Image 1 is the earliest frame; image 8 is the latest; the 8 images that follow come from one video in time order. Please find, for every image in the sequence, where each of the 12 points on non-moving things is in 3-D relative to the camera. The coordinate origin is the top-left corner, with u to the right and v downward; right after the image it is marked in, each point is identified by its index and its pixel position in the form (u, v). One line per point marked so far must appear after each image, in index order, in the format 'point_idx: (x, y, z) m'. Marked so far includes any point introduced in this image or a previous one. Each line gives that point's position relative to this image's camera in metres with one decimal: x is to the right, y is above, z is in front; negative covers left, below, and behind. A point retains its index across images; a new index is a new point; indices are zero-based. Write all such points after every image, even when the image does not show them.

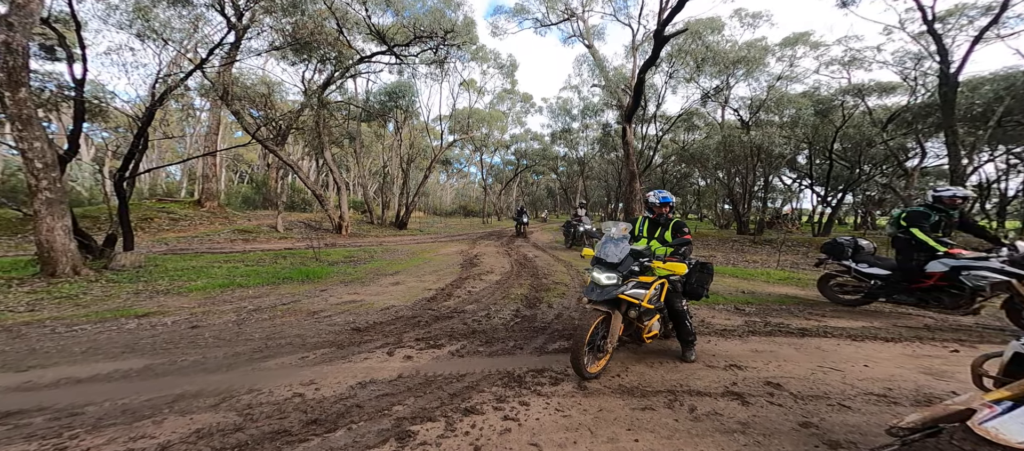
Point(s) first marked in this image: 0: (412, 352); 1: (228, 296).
0: (-1.1, -1.4, +4.3) m
1: (-4.7, -1.2, +6.8) m
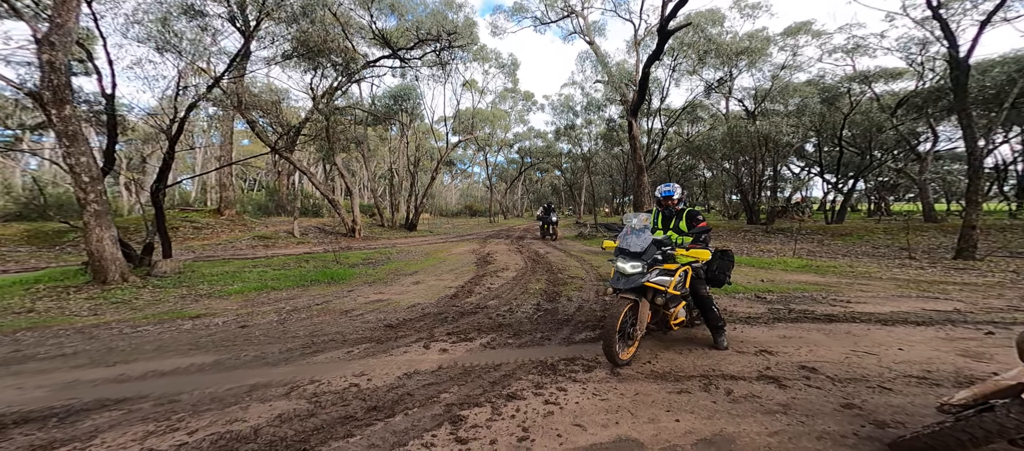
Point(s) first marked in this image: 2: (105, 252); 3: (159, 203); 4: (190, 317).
0: (-0.7, -1.4, +4.5) m
1: (-4.4, -1.3, +7.1) m
2: (-7.8, -0.5, +7.5) m
3: (-8.0, +0.5, +8.9) m
4: (-4.8, -1.4, +5.9) m
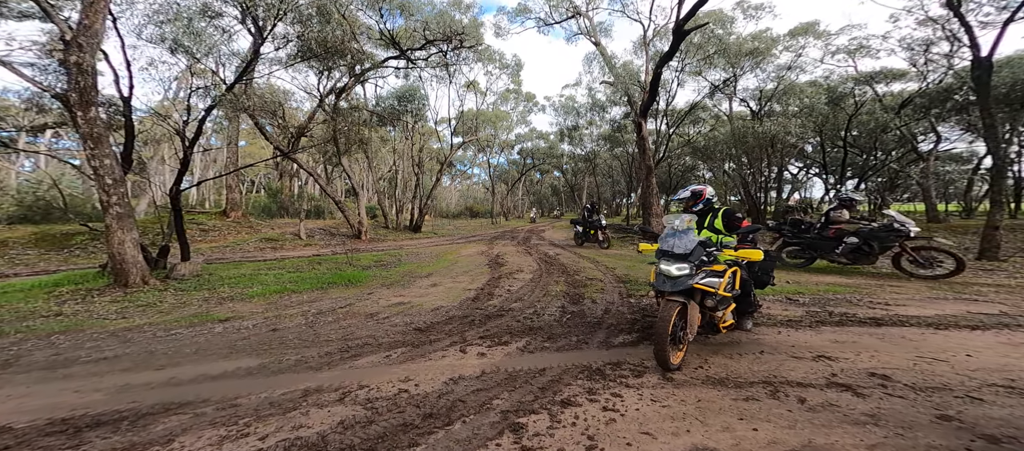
0: (-0.3, -1.4, +4.4) m
1: (-4.0, -1.4, +7.0) m
2: (-7.4, -0.6, +7.4) m
3: (-7.6, +0.5, +8.8) m
4: (-4.4, -1.4, +5.8) m
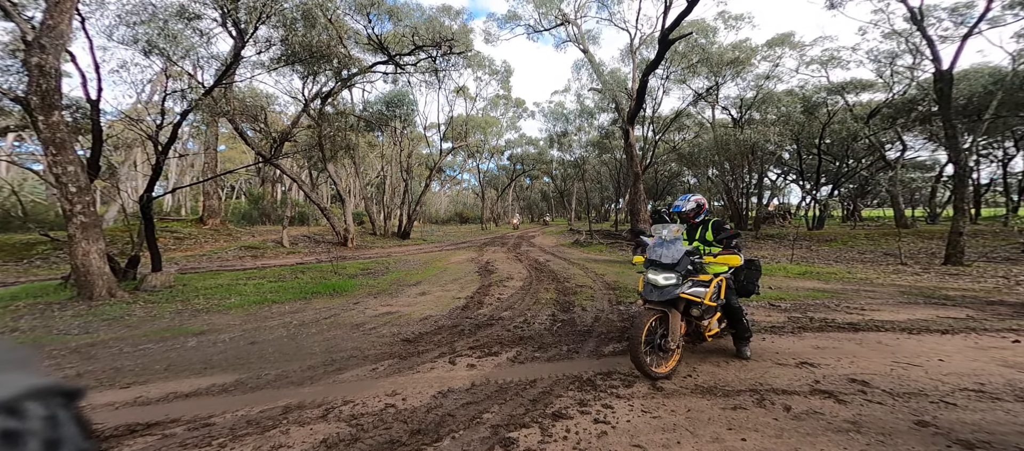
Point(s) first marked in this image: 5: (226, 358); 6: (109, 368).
0: (-0.4, -1.5, +4.4) m
1: (-4.2, -1.5, +6.8) m
2: (-7.6, -0.8, +7.2) m
3: (-7.9, +0.3, +8.6) m
4: (-4.5, -1.6, +5.6) m
5: (-3.5, -1.6, +4.8) m
6: (-4.5, -1.6, +4.4) m
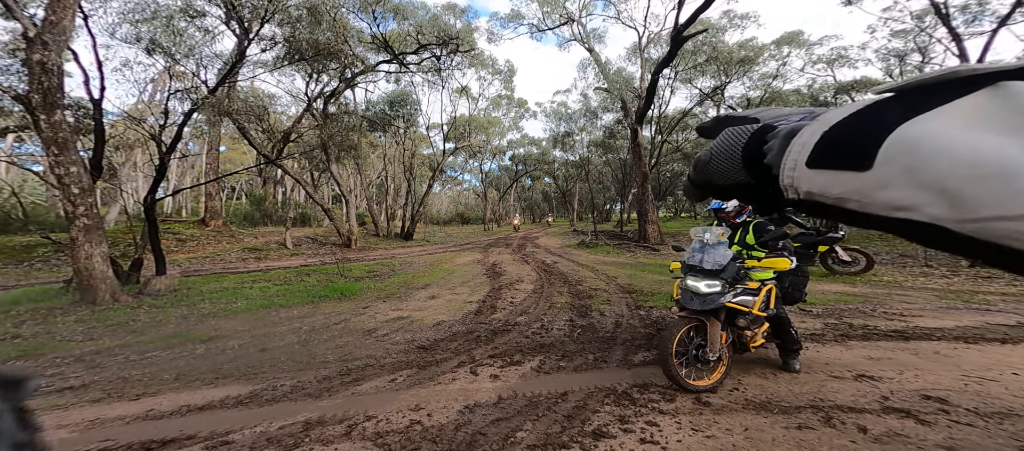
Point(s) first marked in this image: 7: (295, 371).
0: (-0.2, -1.5, +4.2) m
1: (-3.9, -1.6, +6.6) m
2: (-7.3, -0.8, +6.9) m
3: (-7.6, +0.2, +8.3) m
4: (-4.3, -1.6, +5.4) m
5: (-3.2, -1.6, +4.5) m
6: (-4.2, -1.6, +4.2) m
7: (-2.4, -1.6, +4.3) m
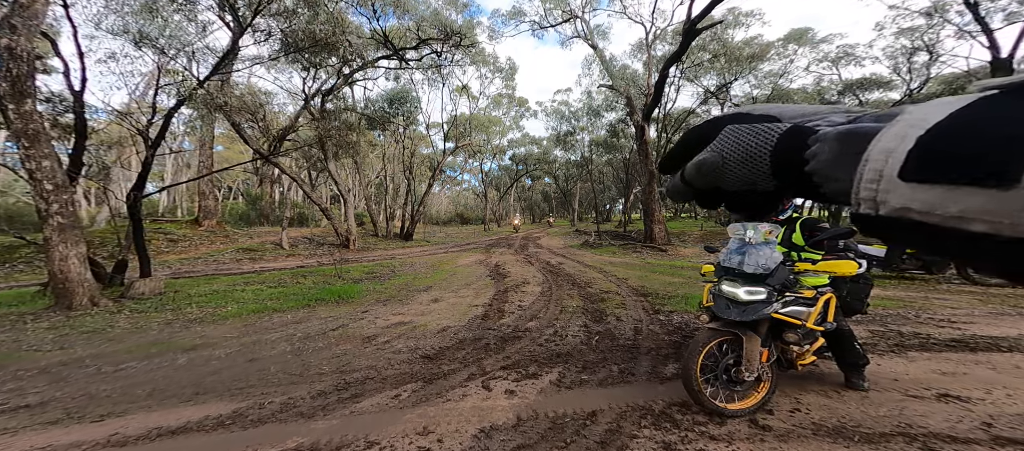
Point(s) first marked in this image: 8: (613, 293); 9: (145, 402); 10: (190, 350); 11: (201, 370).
0: (0.0, -1.5, +3.7) m
1: (-3.8, -1.5, +6.2) m
2: (-7.2, -0.8, +6.5) m
3: (-7.5, +0.2, +7.9) m
4: (-4.1, -1.6, +4.9) m
5: (-3.0, -1.6, +4.1) m
6: (-4.1, -1.6, +3.7) m
7: (-2.2, -1.6, +3.9) m
8: (+2.0, -1.3, +7.7) m
9: (-3.3, -1.6, +3.6) m
10: (-4.1, -1.6, +5.1) m
11: (-3.5, -1.6, +4.4) m
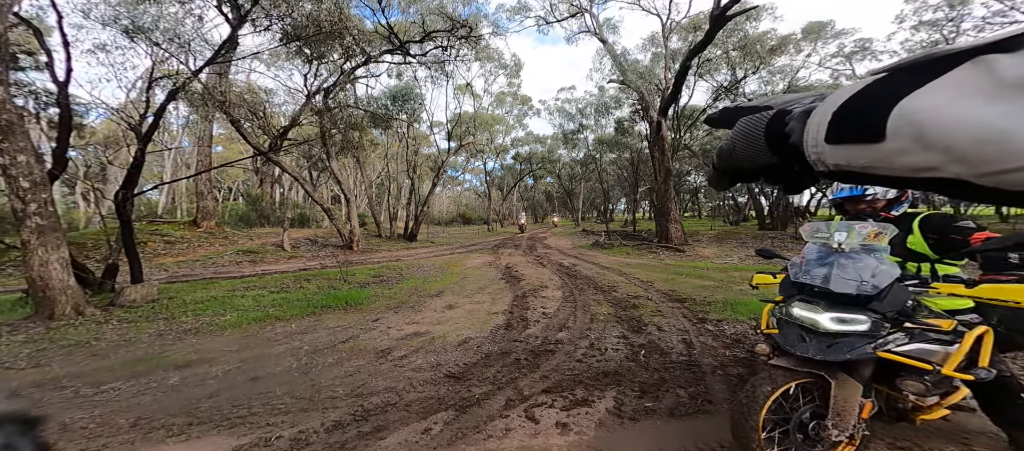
0: (+0.4, -1.5, +3.1) m
1: (-3.4, -1.5, +5.6) m
2: (-6.8, -0.8, +5.9) m
3: (-7.1, +0.2, +7.3) m
4: (-3.7, -1.6, +4.4) m
5: (-2.6, -1.6, +3.5) m
6: (-3.7, -1.6, +3.1) m
7: (-1.8, -1.6, +3.3) m
8: (+2.4, -1.3, +7.1) m
9: (-2.9, -1.6, +3.0) m
10: (-3.7, -1.6, +4.5) m
11: (-3.1, -1.6, +3.8) m
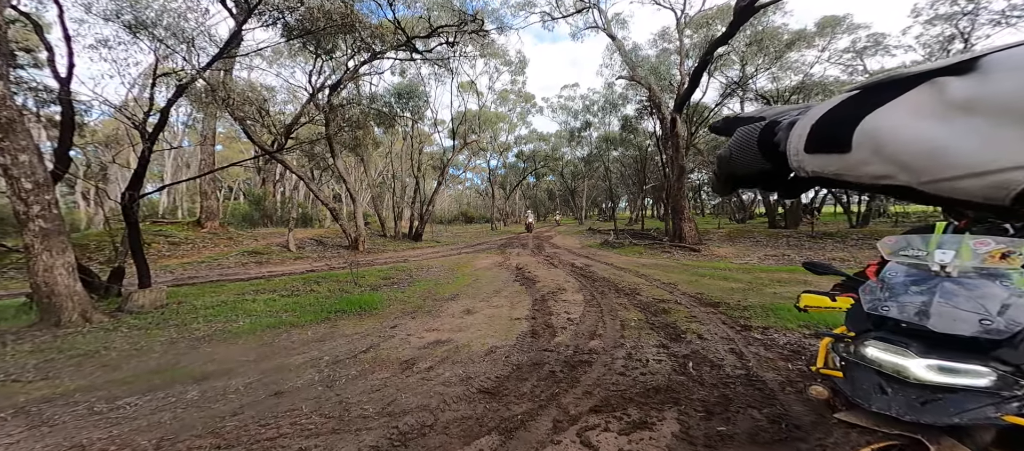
0: (+0.8, -1.5, +2.8) m
1: (-3.0, -1.6, +5.2) m
2: (-6.4, -0.8, +5.5) m
3: (-6.7, +0.2, +7.0) m
4: (-3.3, -1.6, +4.0) m
5: (-2.3, -1.7, +3.2) m
6: (-3.3, -1.7, +2.8) m
7: (-1.5, -1.6, +3.0) m
8: (+2.7, -1.3, +6.8) m
9: (-2.6, -1.7, +2.7) m
10: (-3.4, -1.7, +4.2) m
11: (-2.7, -1.7, +3.5) m
